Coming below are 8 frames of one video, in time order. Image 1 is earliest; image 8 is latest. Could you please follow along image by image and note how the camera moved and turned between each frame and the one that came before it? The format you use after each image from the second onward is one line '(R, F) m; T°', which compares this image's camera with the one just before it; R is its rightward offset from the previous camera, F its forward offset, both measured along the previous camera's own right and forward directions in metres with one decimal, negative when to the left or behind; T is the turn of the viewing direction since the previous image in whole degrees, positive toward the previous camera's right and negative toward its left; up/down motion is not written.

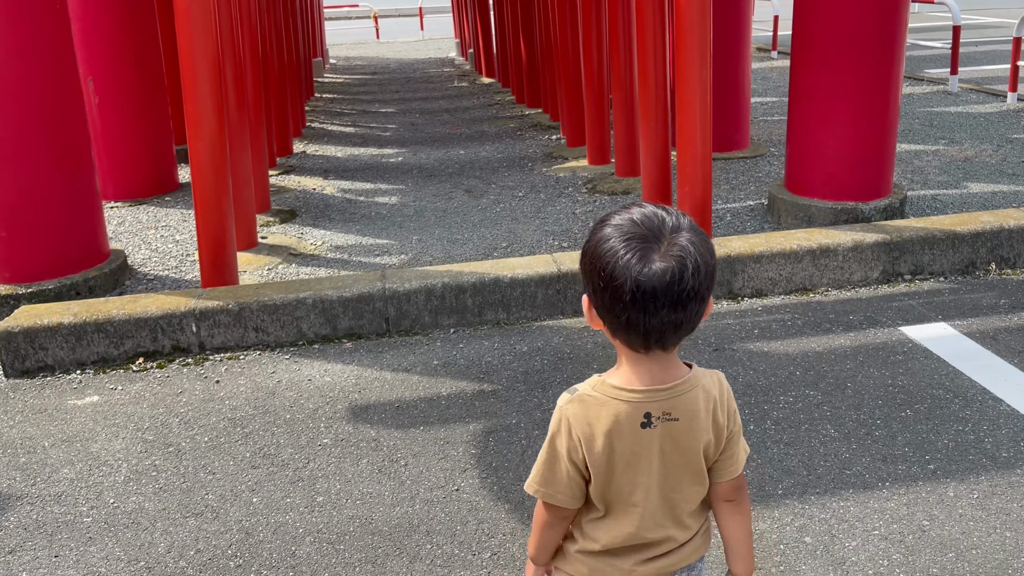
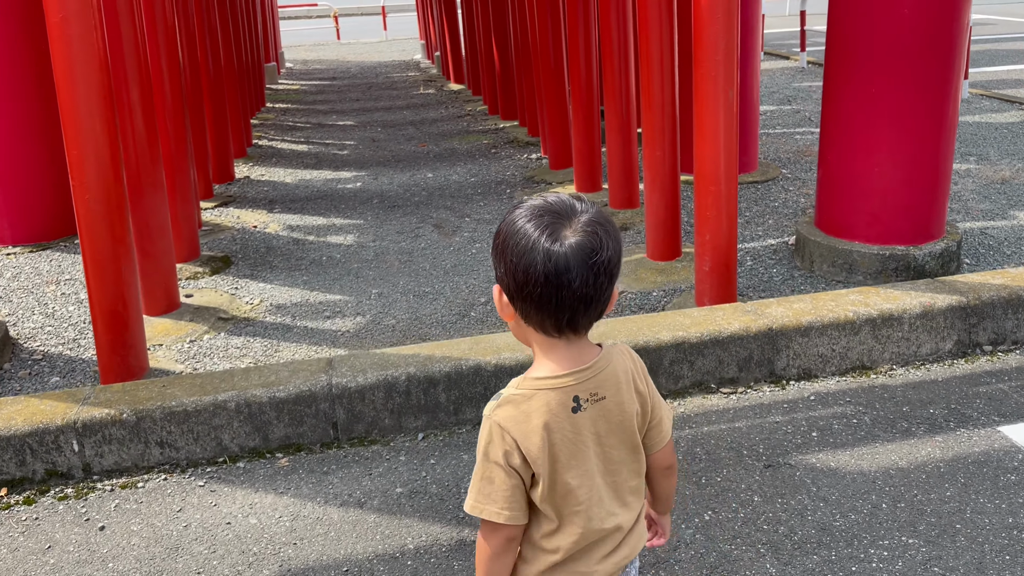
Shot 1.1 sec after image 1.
(-0.1, +1.0) m; +2°
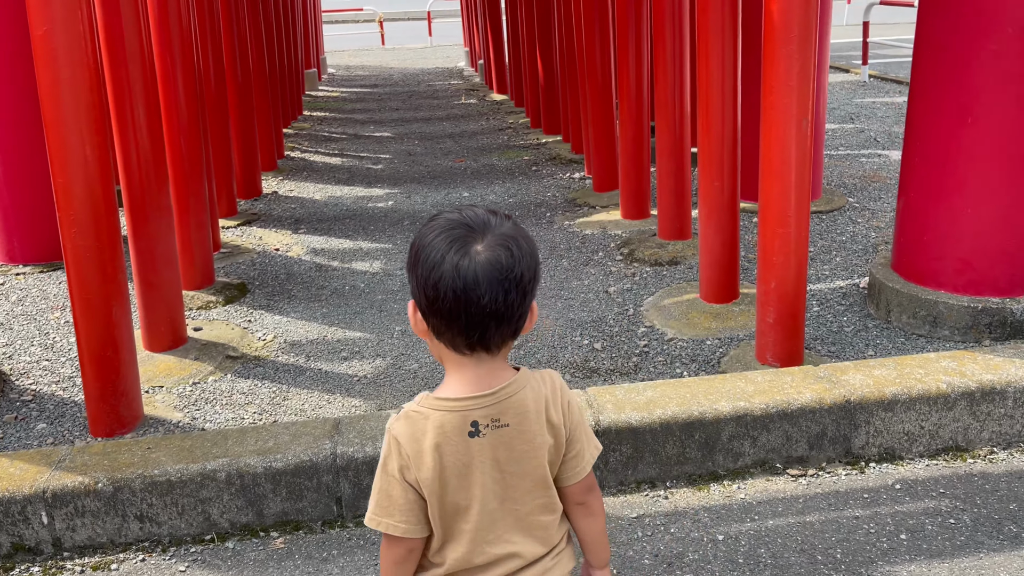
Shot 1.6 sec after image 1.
(0.0, +0.4) m; -3°
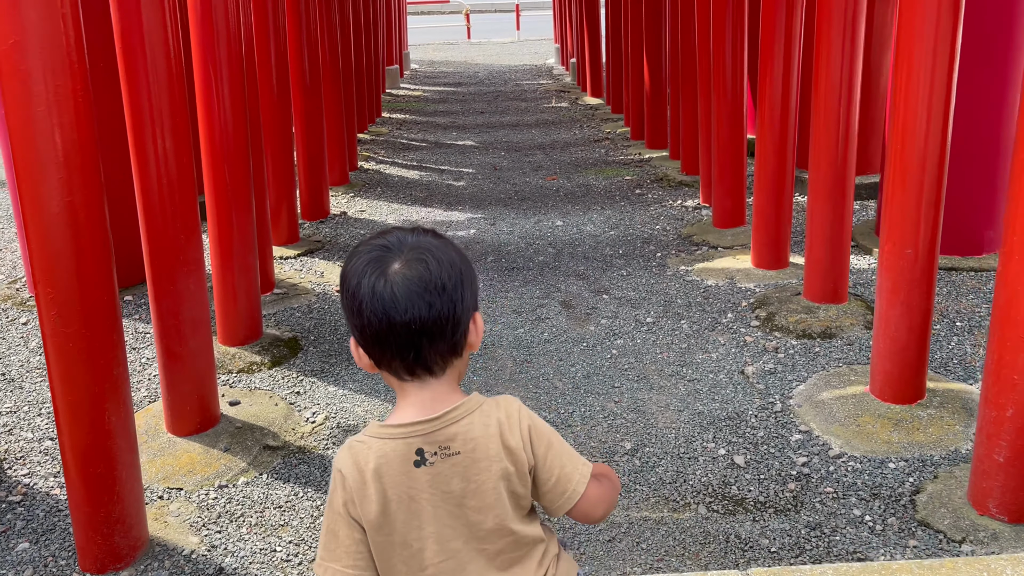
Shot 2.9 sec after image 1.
(-0.2, +0.9) m; -5°
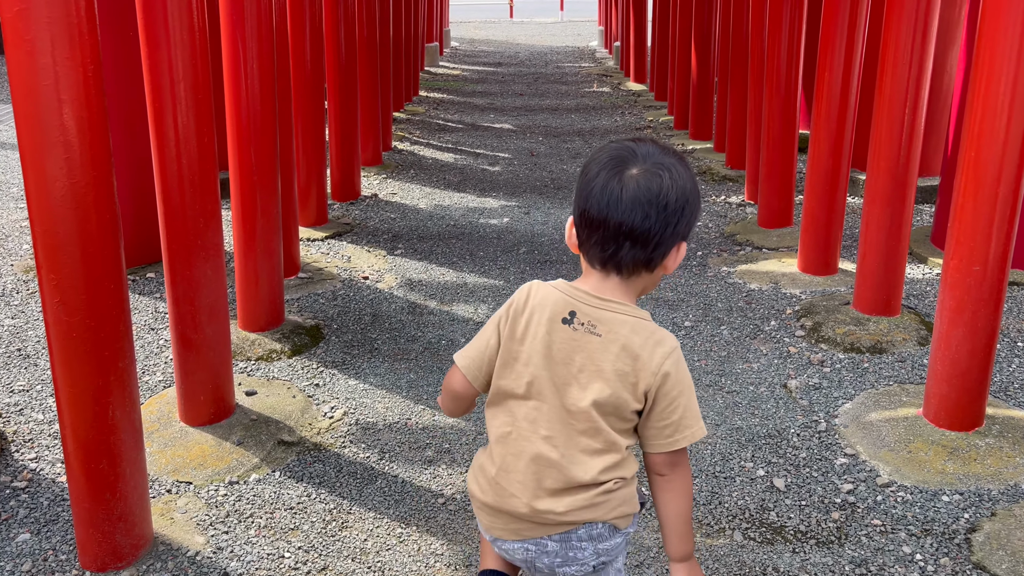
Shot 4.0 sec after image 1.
(0.0, +0.2) m; -2°
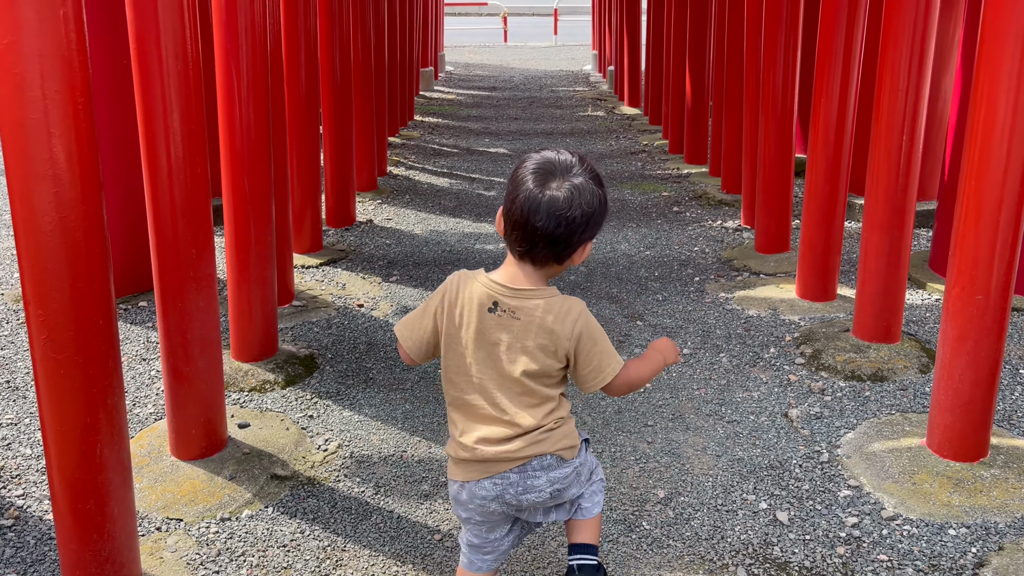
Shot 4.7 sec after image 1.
(0.0, 0.0) m; 0°
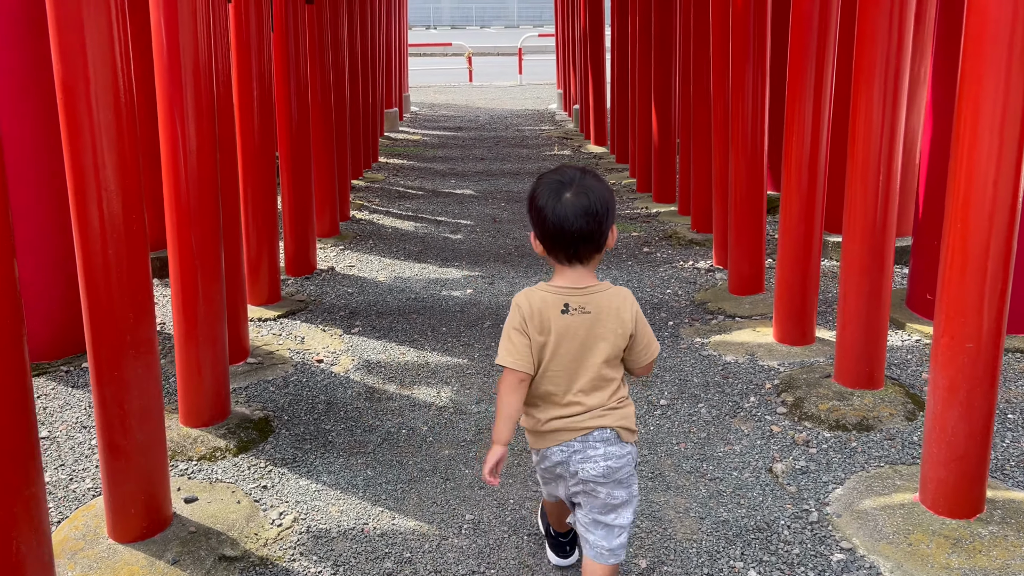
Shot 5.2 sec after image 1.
(0.0, +0.2) m; +2°
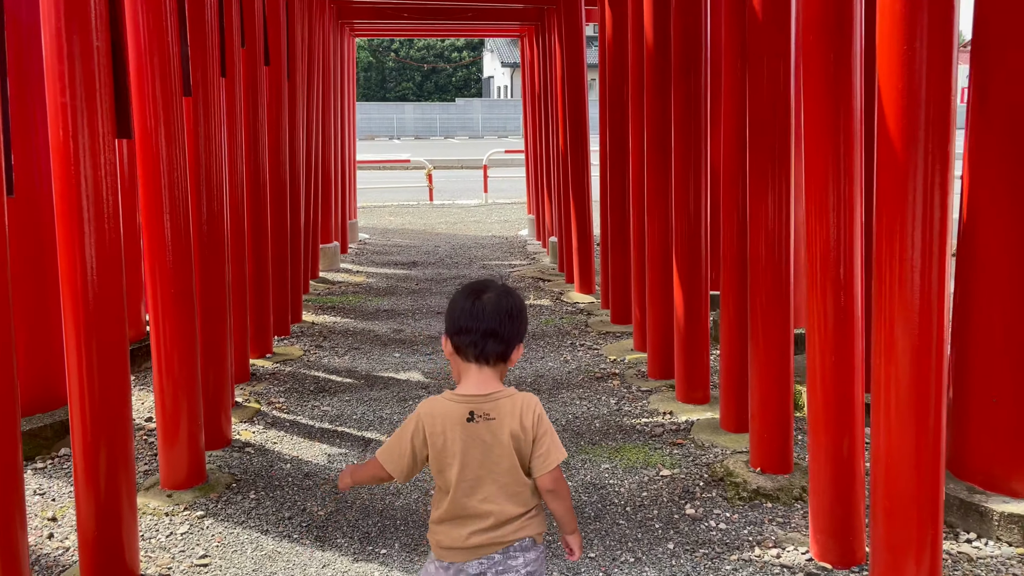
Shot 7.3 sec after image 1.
(0.0, +2.1) m; +2°
